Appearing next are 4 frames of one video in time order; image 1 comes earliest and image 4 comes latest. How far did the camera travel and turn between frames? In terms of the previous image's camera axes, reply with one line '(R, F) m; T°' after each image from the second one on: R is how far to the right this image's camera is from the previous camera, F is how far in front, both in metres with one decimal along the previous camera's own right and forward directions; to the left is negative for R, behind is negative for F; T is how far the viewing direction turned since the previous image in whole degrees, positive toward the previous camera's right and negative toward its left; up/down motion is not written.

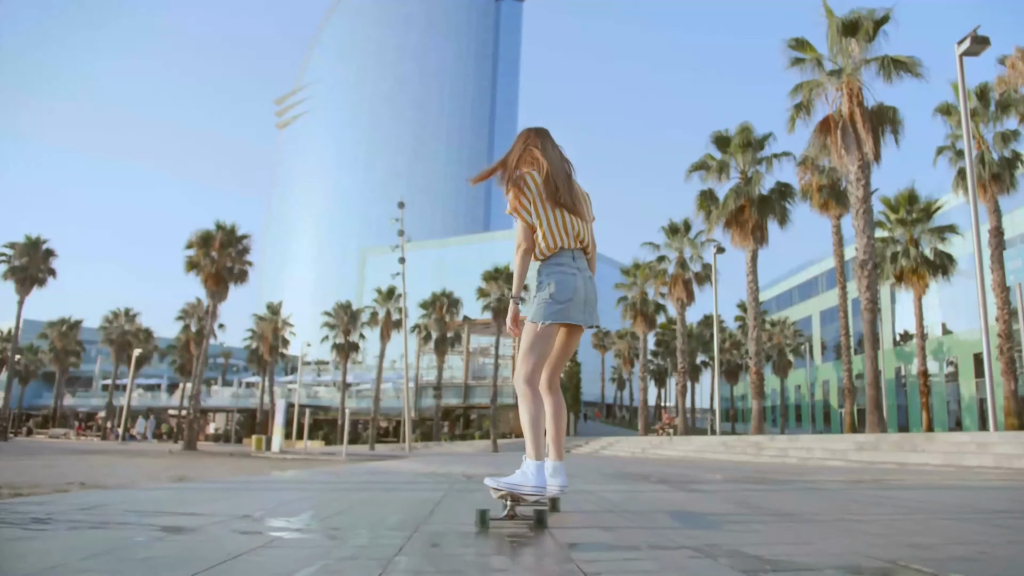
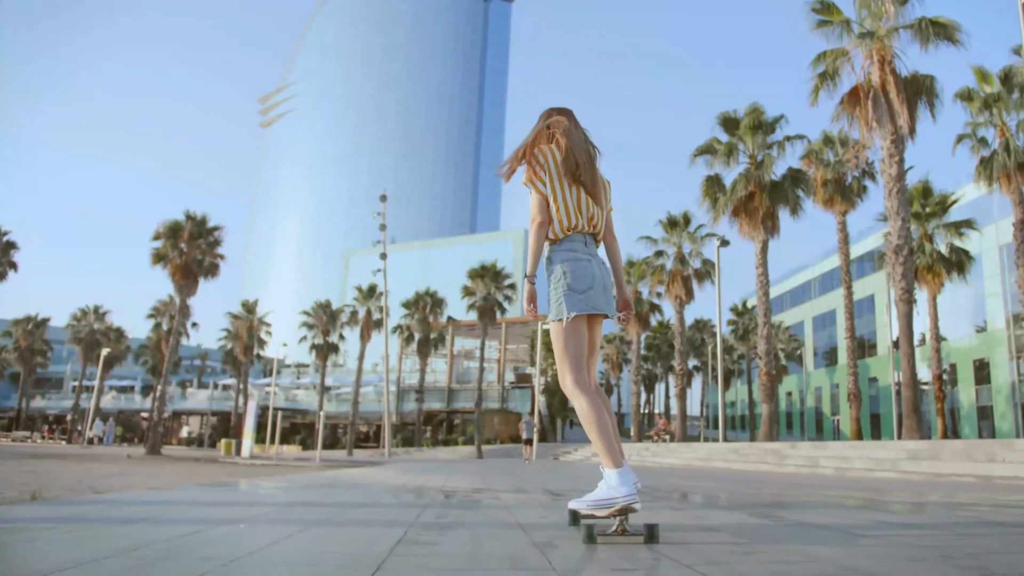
(-0.1, +1.8) m; +1°
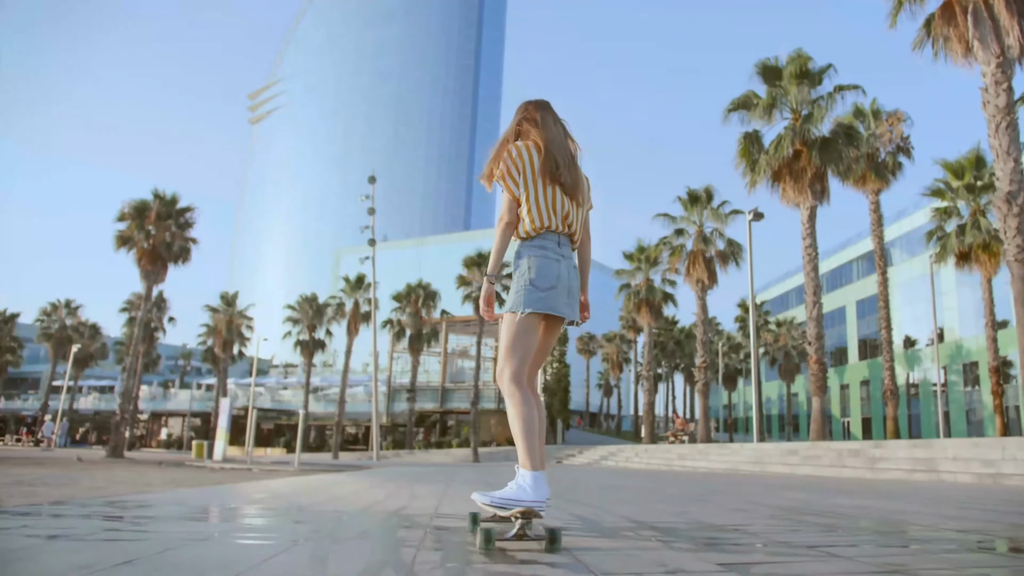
(-0.3, +2.8) m; +1°
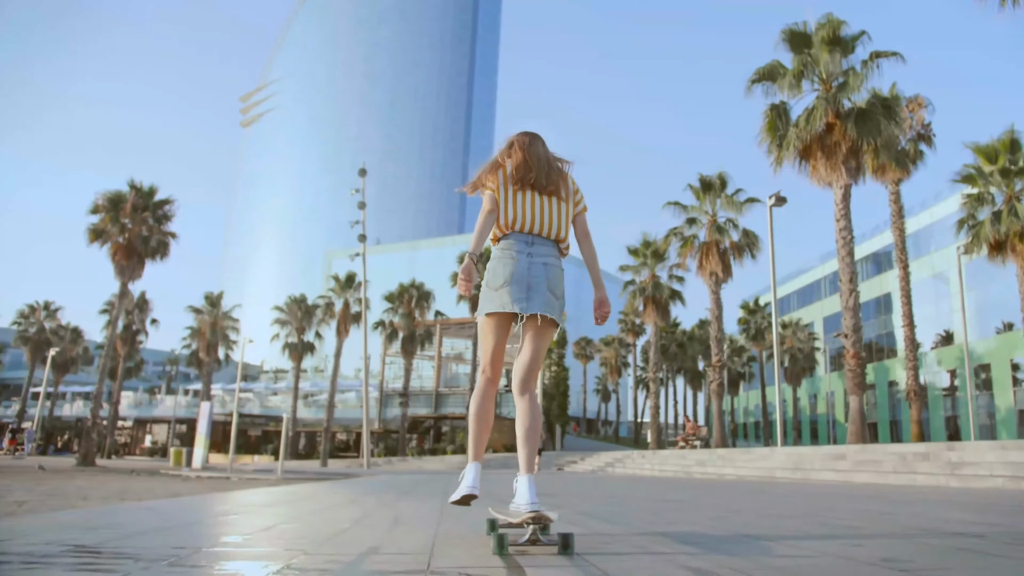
(-0.2, +1.6) m; +1°
